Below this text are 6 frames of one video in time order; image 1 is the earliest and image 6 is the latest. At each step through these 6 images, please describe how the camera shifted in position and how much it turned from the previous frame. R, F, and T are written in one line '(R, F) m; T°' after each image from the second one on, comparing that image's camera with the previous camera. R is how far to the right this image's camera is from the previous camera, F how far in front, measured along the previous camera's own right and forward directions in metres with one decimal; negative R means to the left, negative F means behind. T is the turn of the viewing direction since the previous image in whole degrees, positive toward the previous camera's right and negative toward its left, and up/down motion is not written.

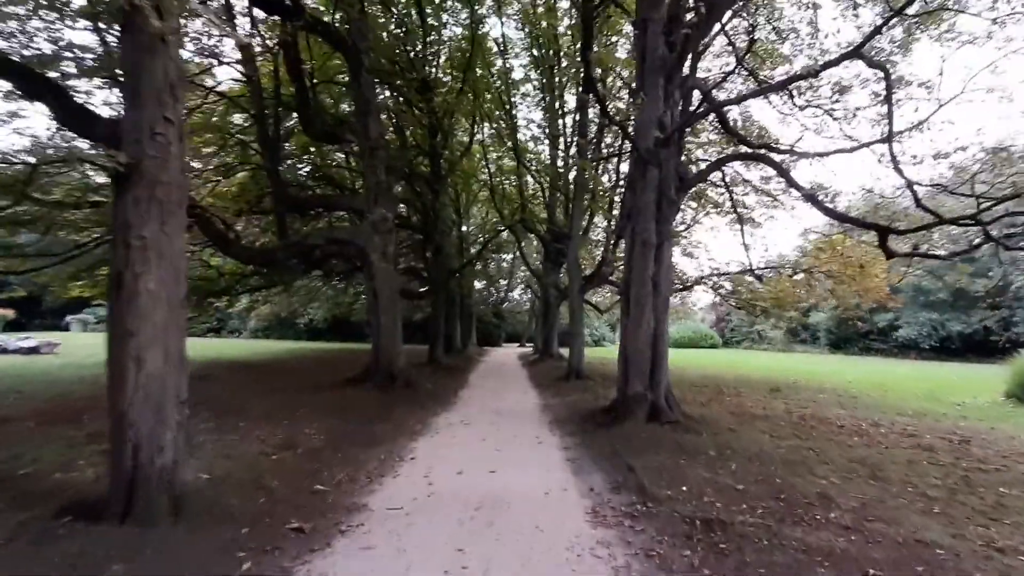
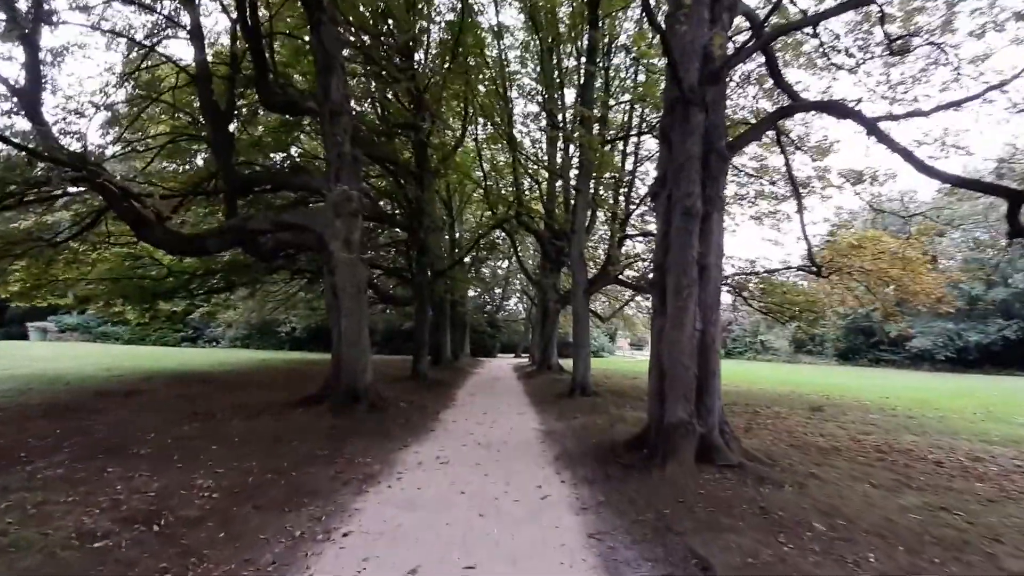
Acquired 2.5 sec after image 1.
(0.0, +2.6) m; 0°
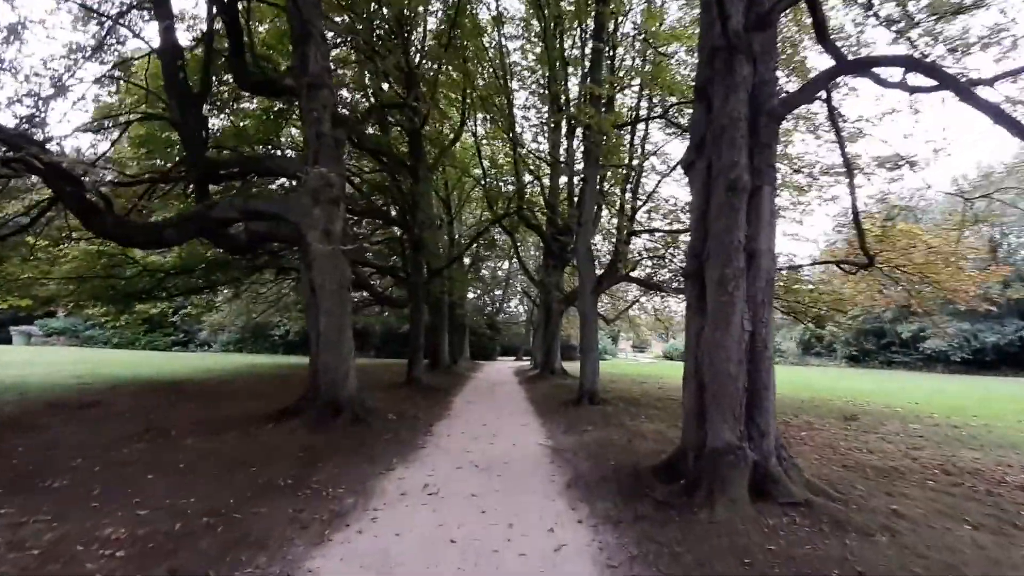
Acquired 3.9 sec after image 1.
(0.0, +1.3) m; 0°
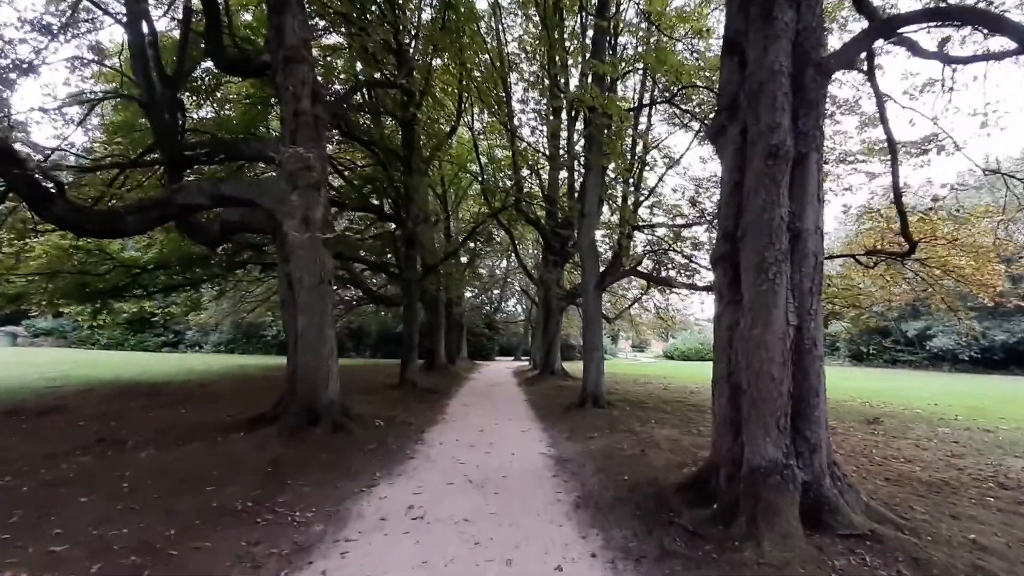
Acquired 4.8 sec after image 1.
(0.0, +0.9) m; 0°
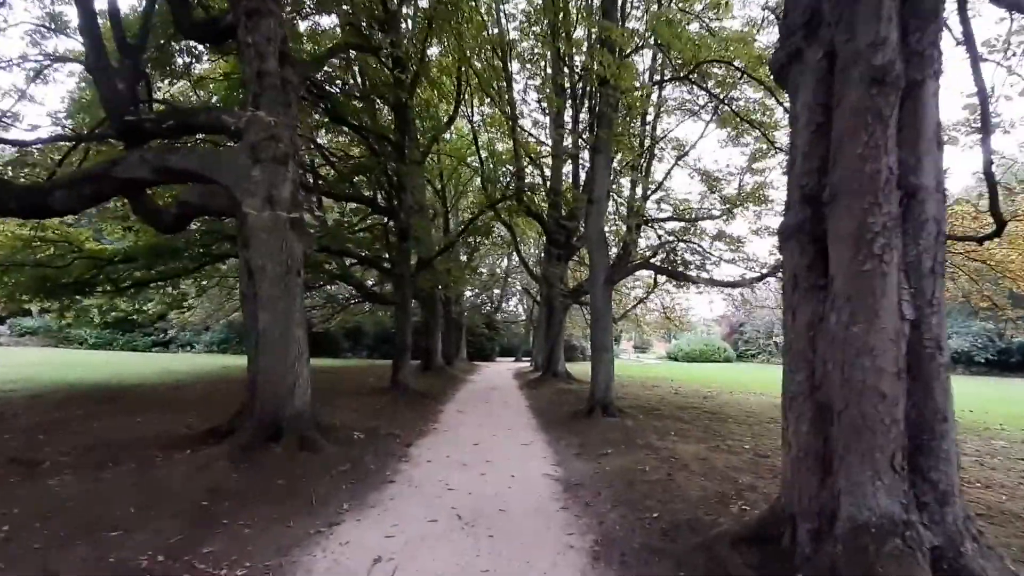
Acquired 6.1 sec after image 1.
(0.0, +1.3) m; 0°
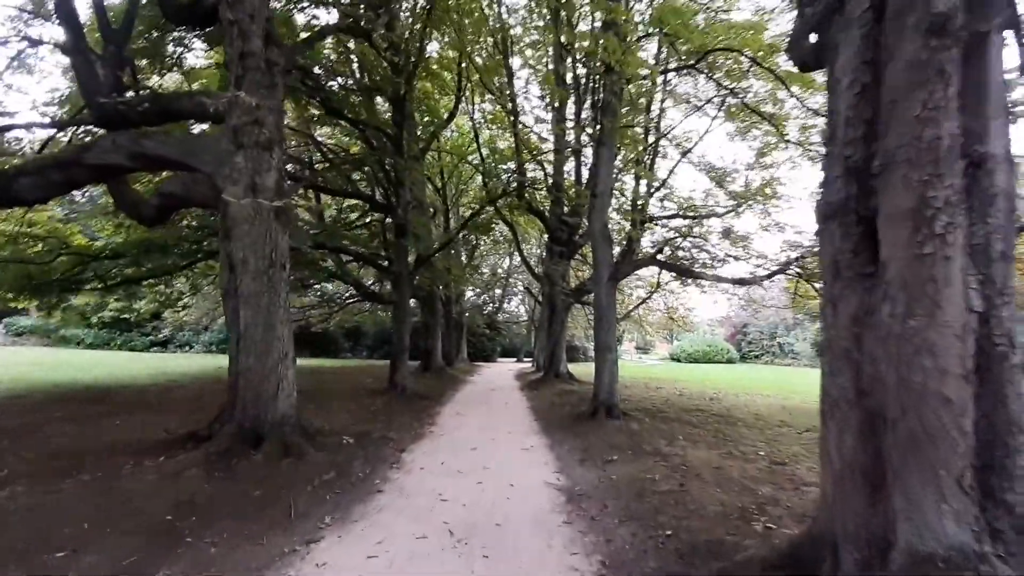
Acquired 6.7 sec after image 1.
(0.0, +0.5) m; 0°
